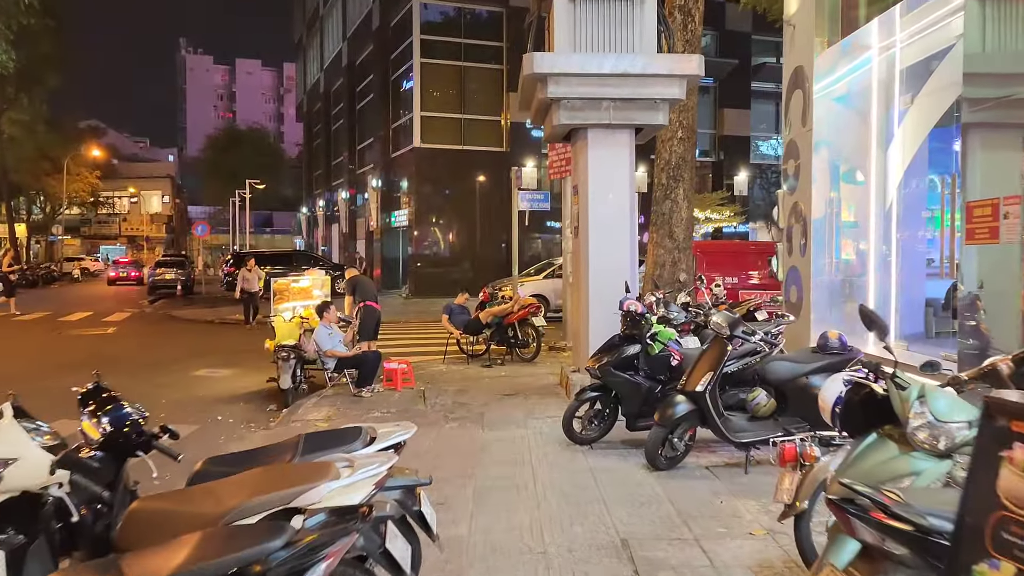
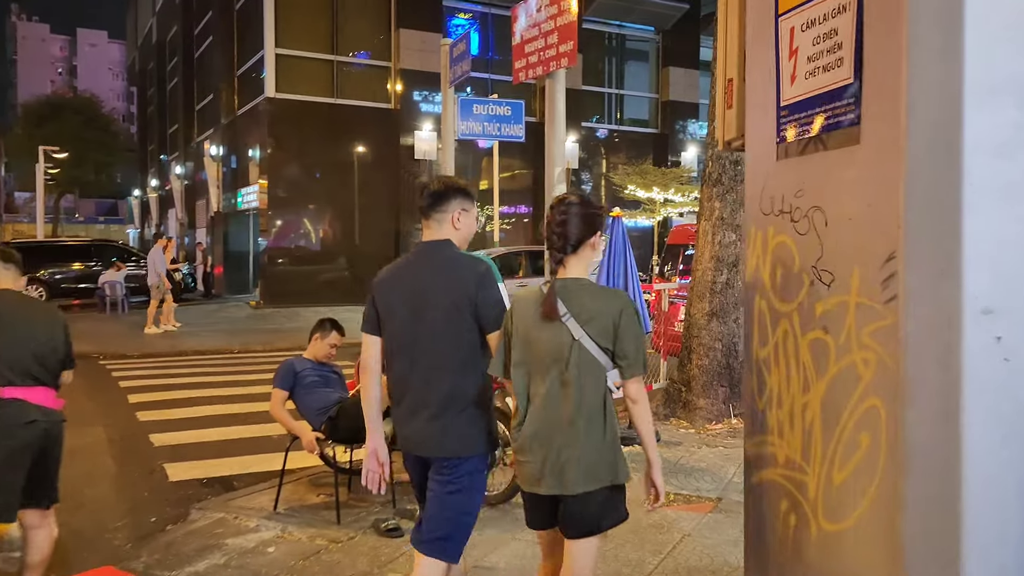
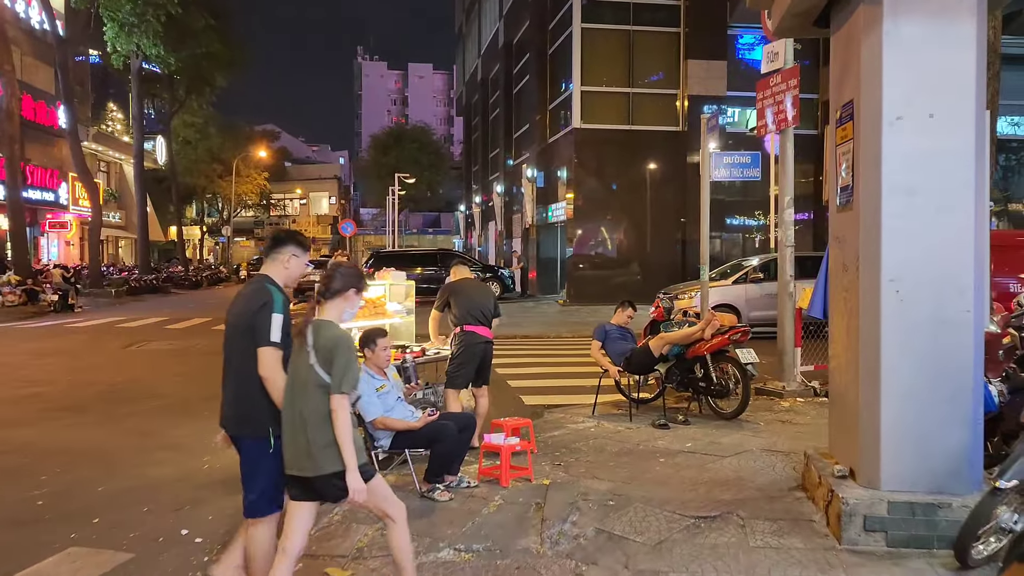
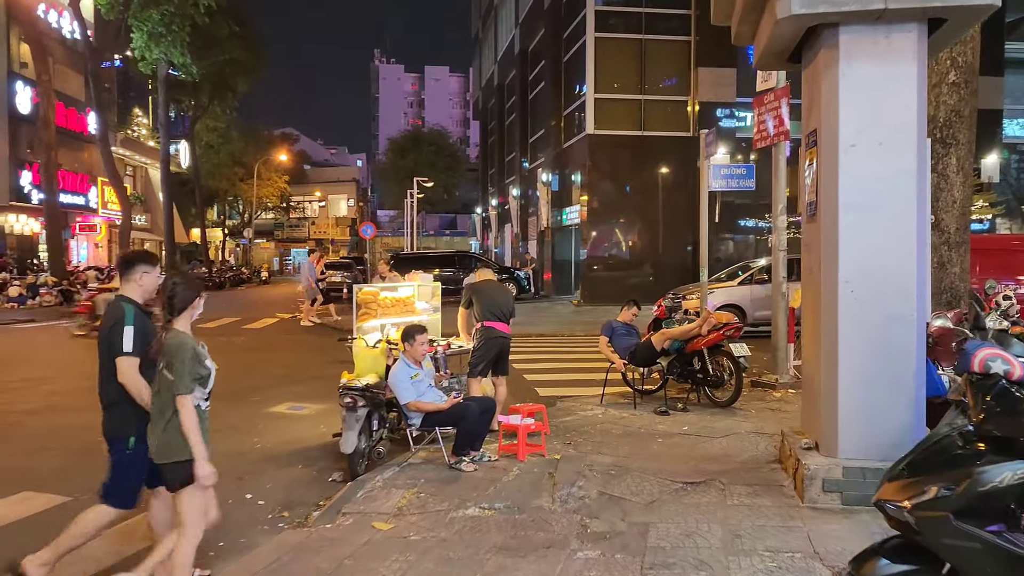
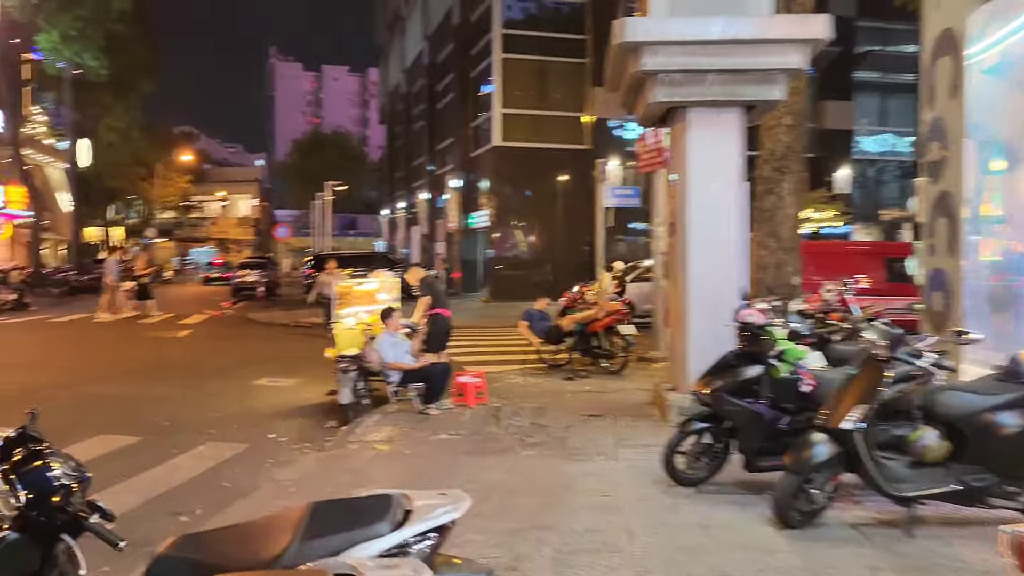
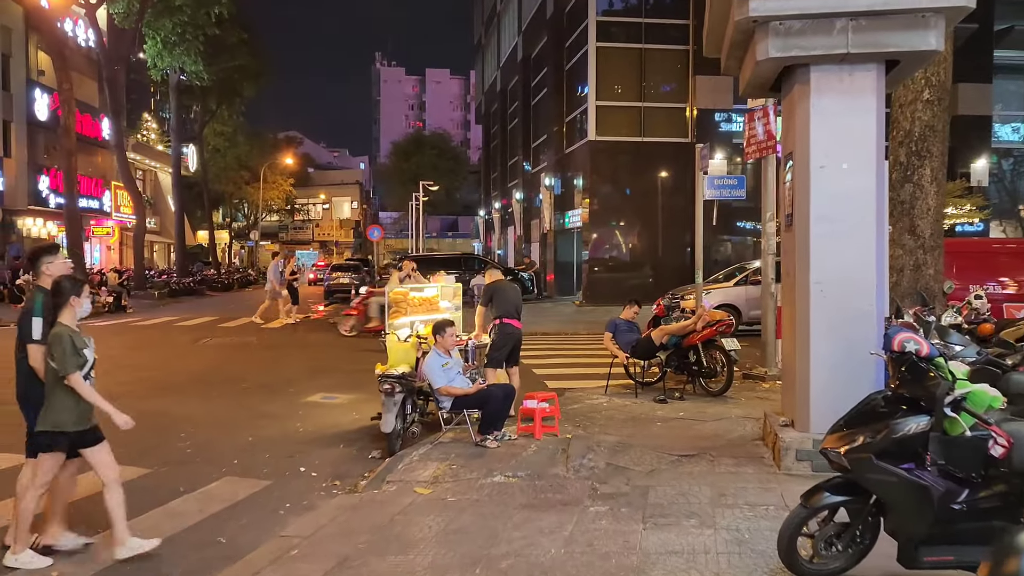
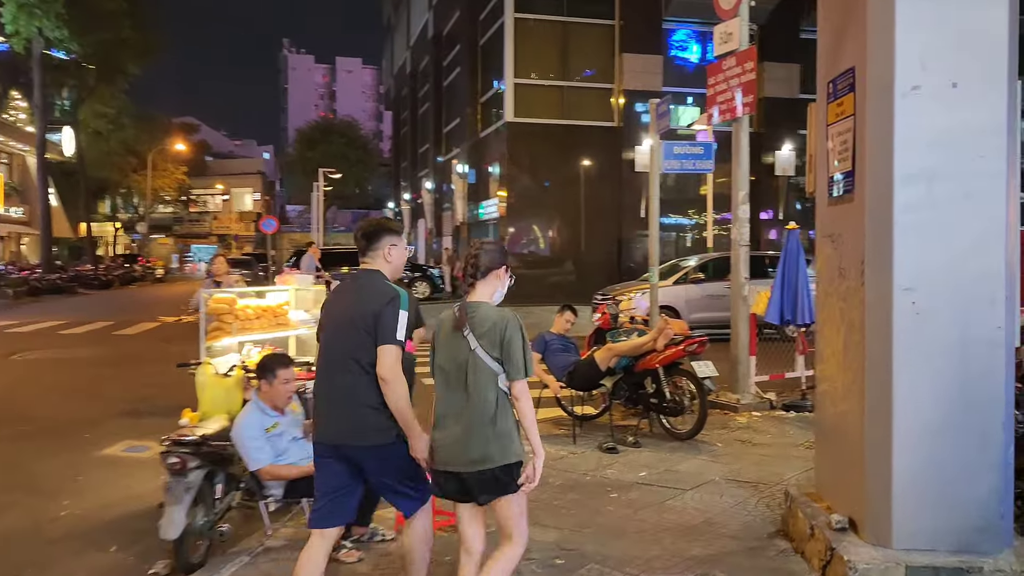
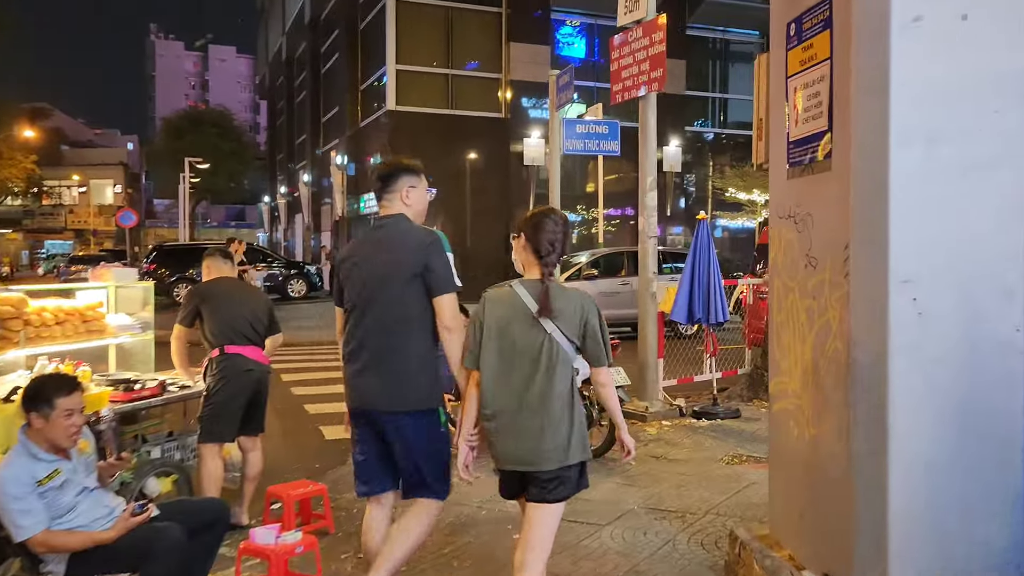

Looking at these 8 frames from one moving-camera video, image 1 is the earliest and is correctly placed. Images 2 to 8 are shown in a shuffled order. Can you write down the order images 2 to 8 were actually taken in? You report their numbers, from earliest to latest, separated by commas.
5, 6, 4, 3, 7, 8, 2
